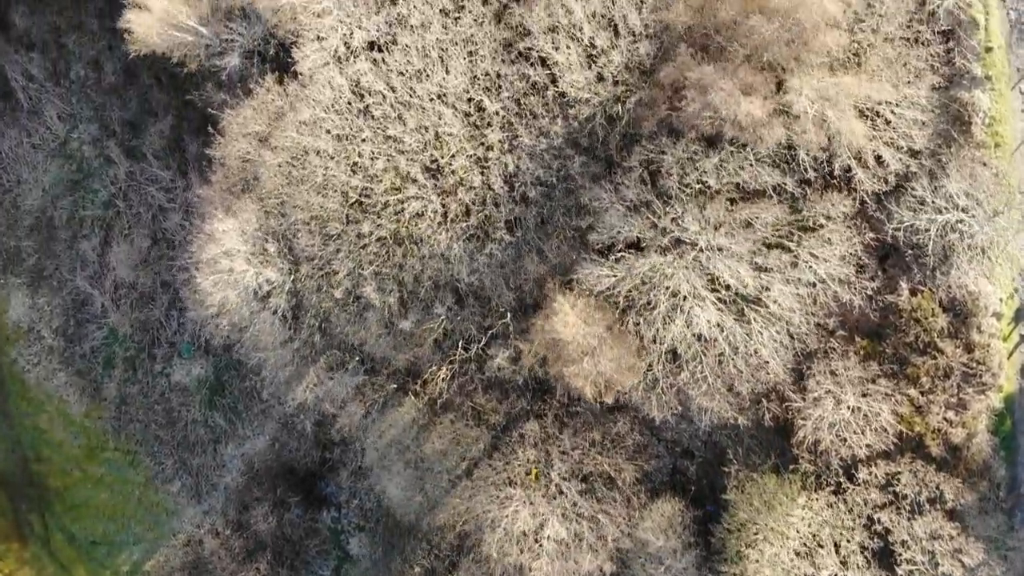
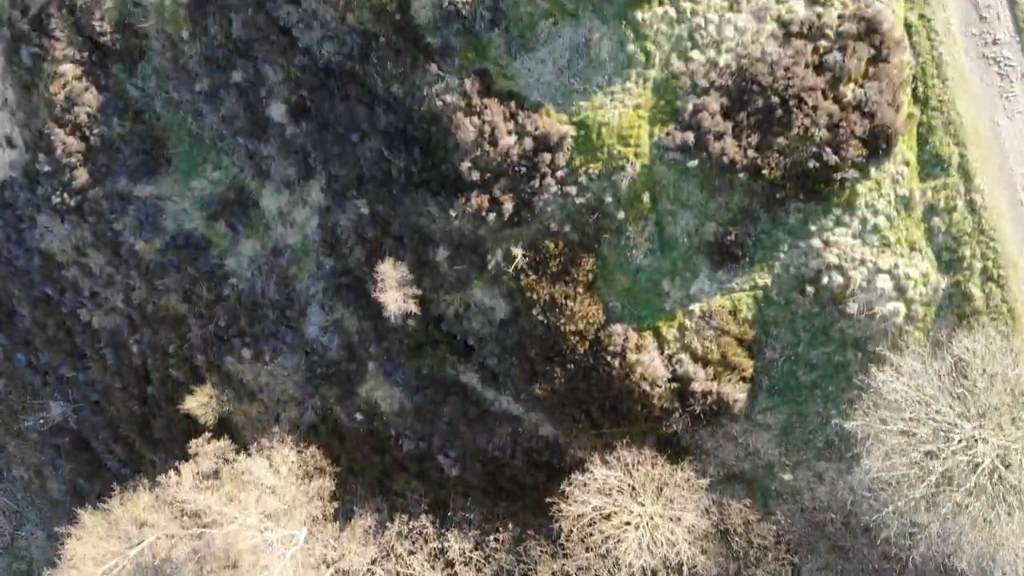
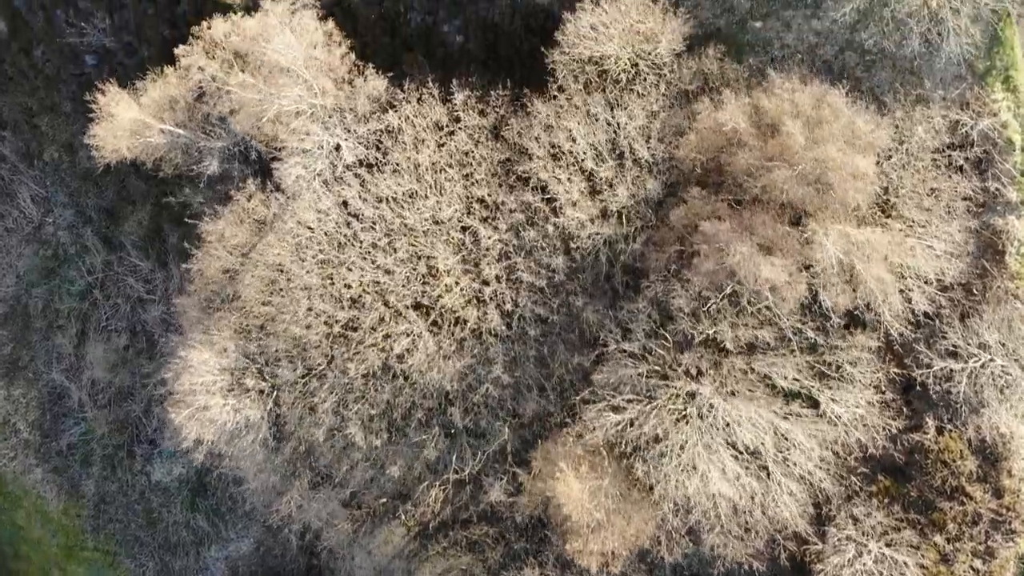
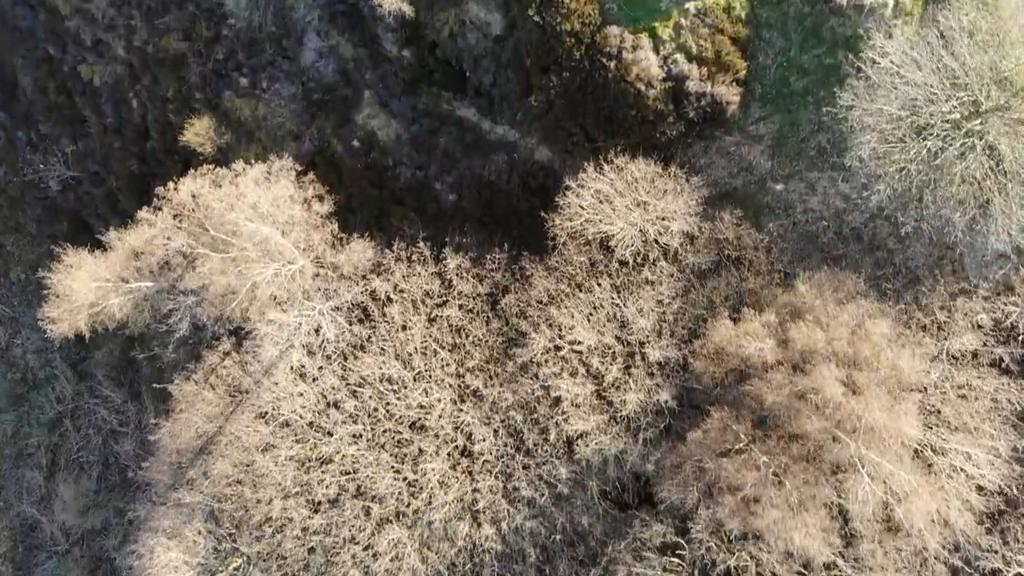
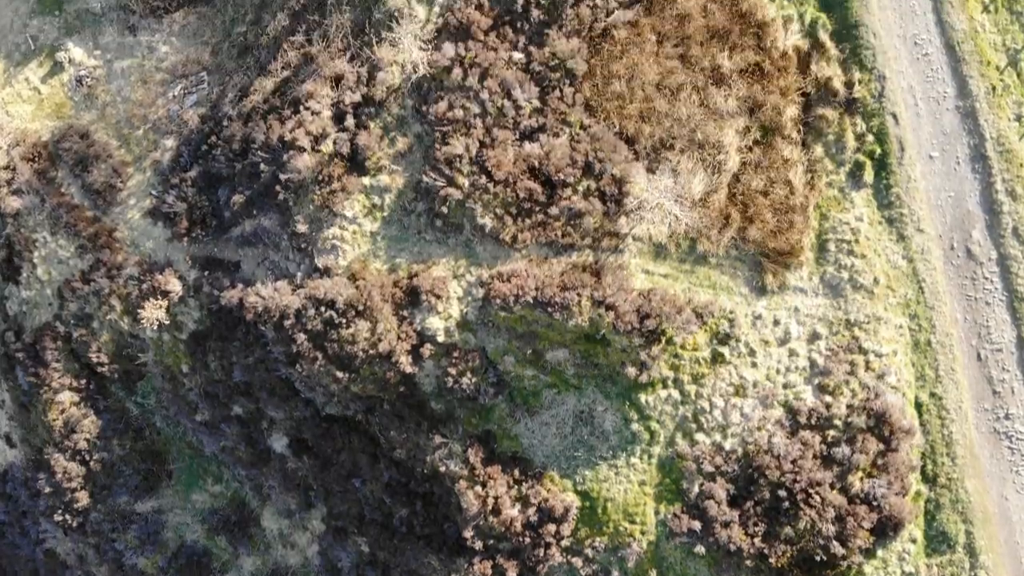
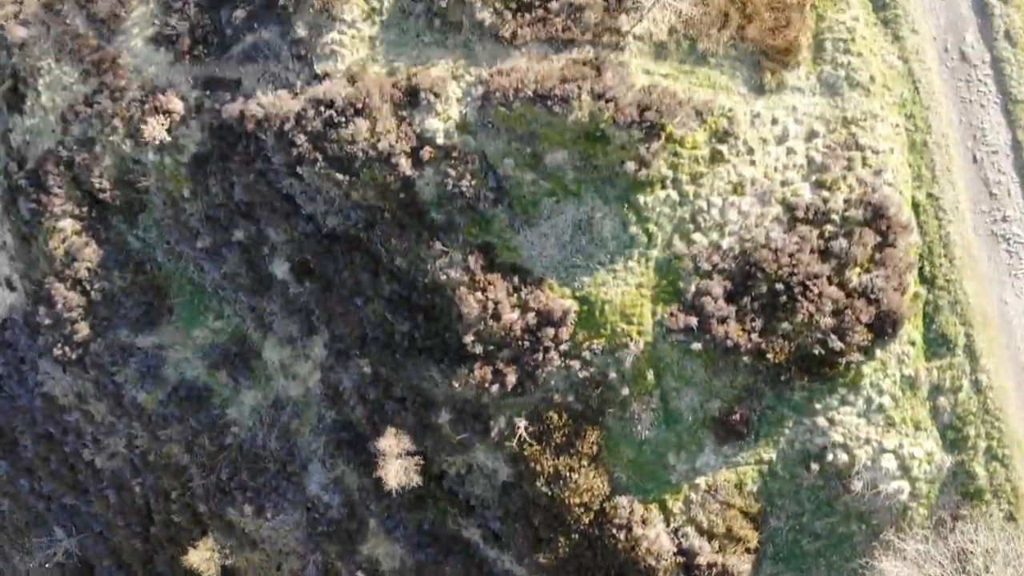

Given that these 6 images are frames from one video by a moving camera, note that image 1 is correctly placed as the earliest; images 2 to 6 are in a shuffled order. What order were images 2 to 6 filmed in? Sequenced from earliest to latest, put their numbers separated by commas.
3, 4, 2, 6, 5
